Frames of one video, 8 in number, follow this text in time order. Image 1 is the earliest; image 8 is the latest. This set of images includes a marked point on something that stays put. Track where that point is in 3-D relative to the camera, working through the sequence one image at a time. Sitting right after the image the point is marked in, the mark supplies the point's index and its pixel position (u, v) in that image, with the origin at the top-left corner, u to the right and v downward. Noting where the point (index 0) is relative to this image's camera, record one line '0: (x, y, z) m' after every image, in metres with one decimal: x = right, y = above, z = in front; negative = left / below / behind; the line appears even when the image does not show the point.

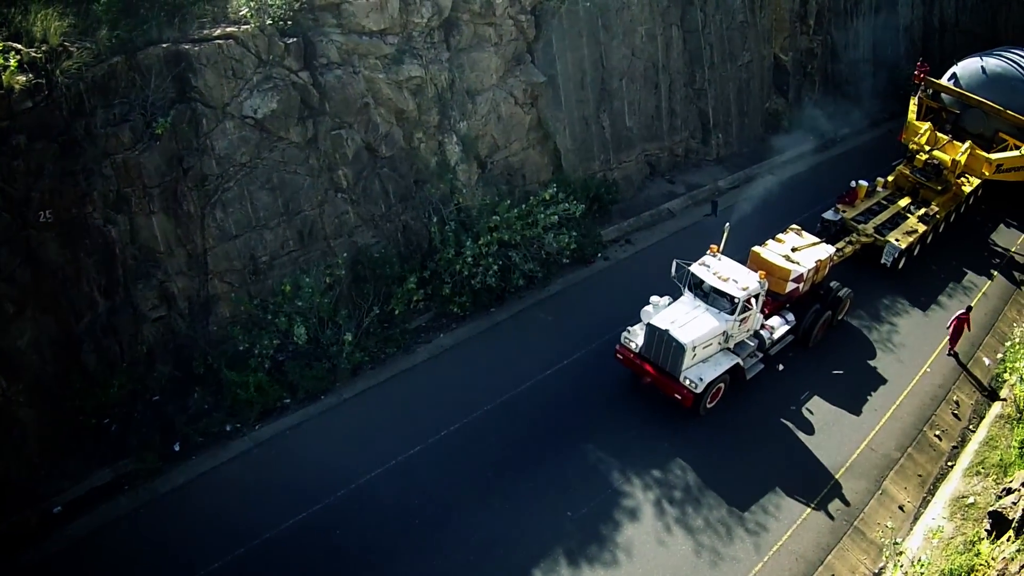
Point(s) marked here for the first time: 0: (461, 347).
0: (-1.0, -1.0, +12.8) m
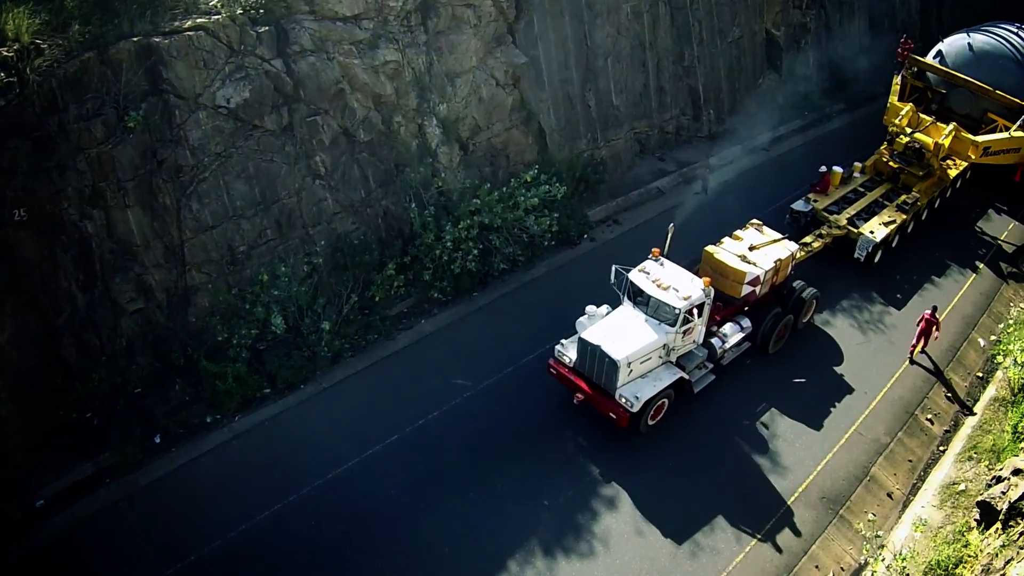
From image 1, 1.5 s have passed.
0: (-1.3, -0.8, +12.7) m
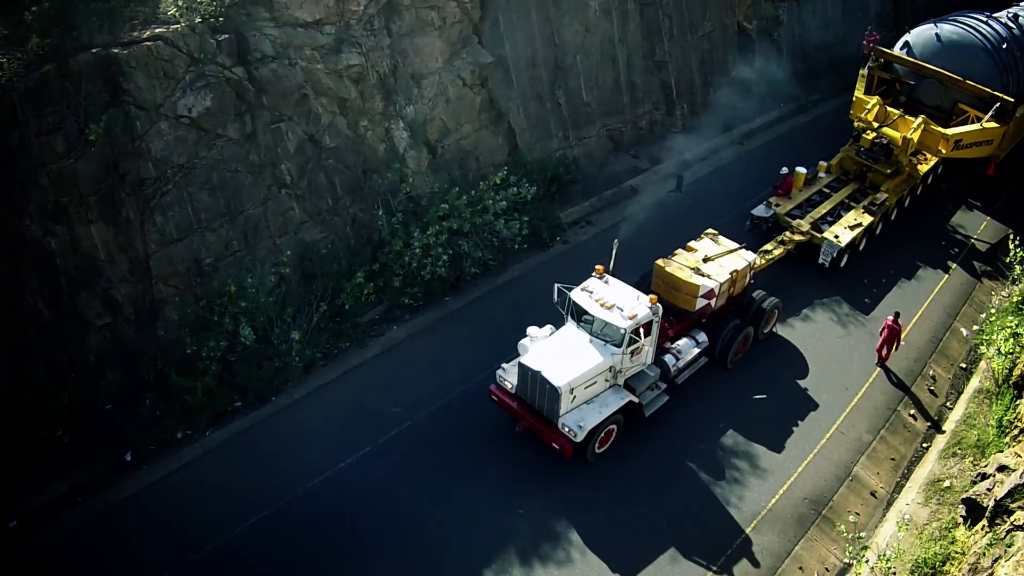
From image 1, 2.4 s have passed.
0: (-1.7, -0.9, +12.6) m
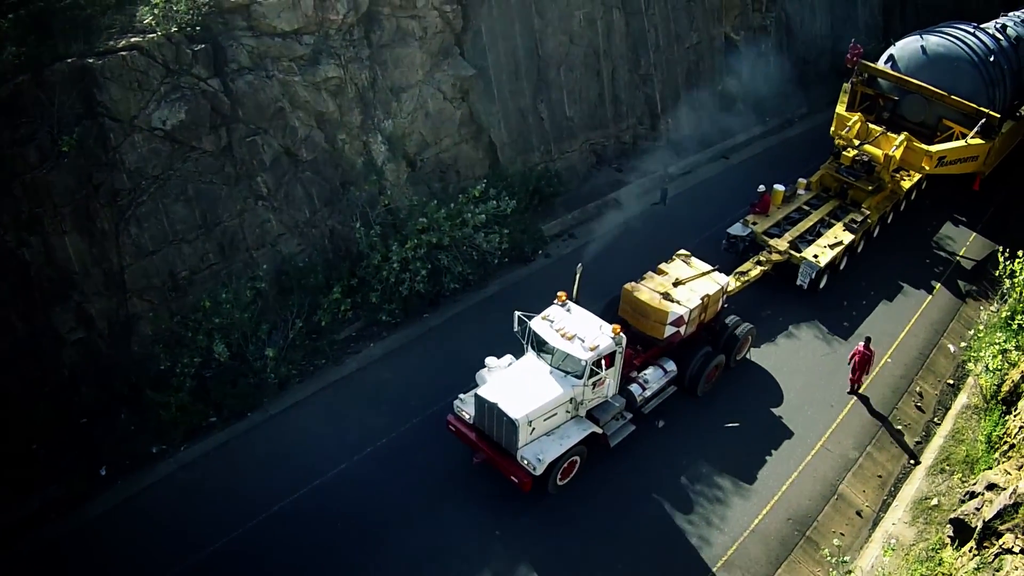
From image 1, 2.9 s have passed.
0: (-2.1, -1.1, +12.4) m
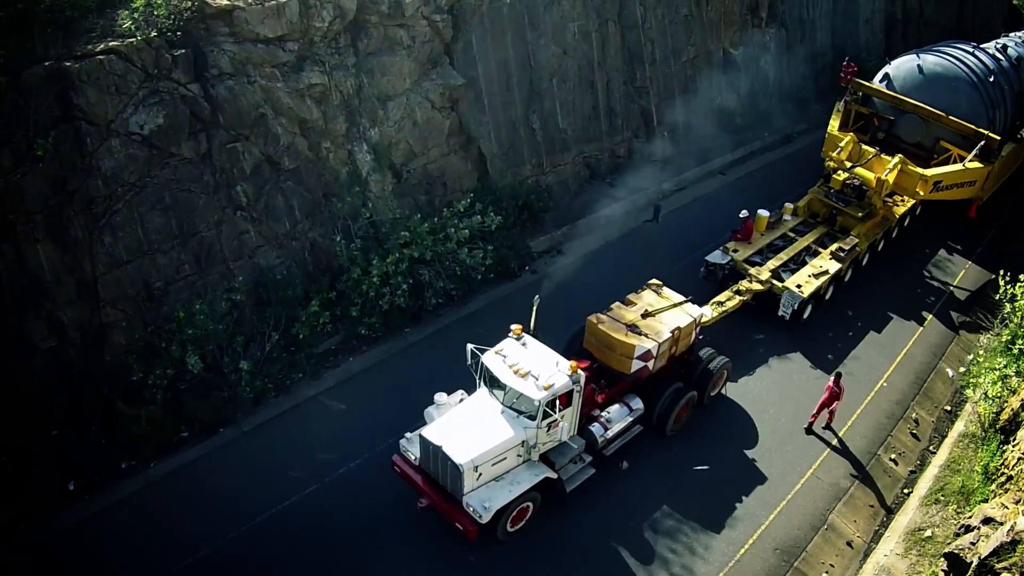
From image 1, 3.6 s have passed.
0: (-2.4, -1.4, +12.1) m
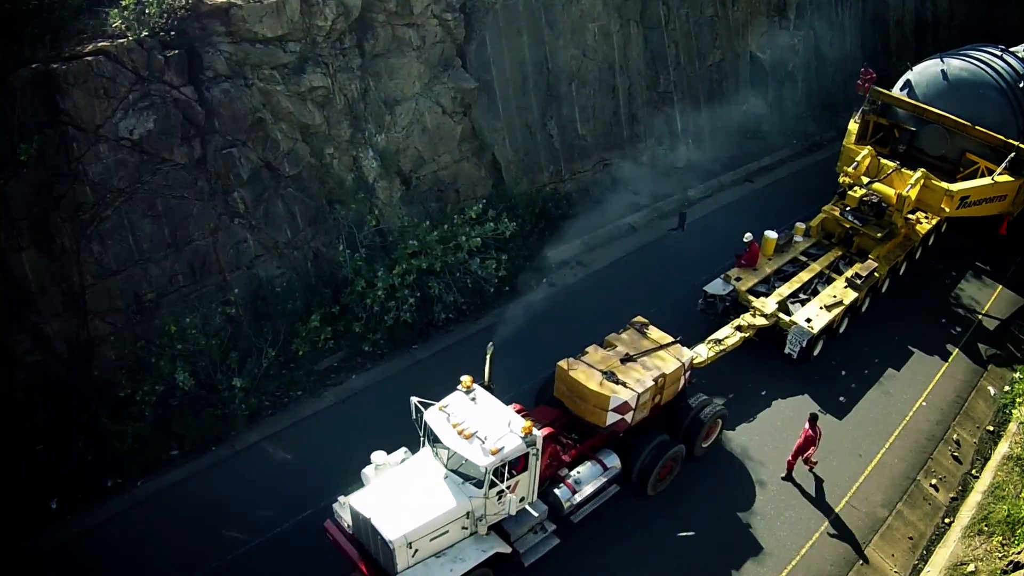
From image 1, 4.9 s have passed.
0: (-2.2, -1.6, +11.3) m
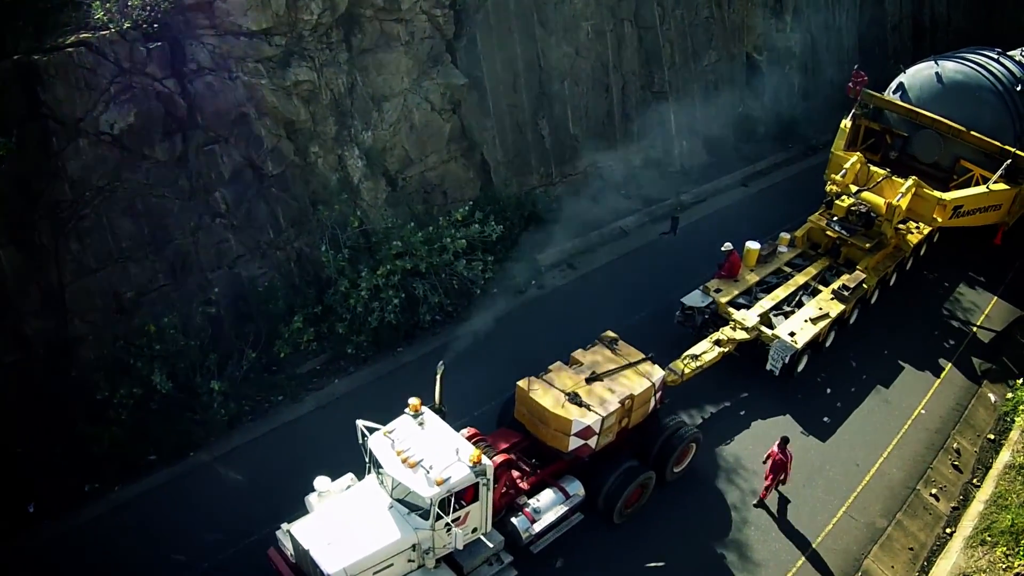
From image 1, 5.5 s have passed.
0: (-2.3, -1.6, +11.0) m
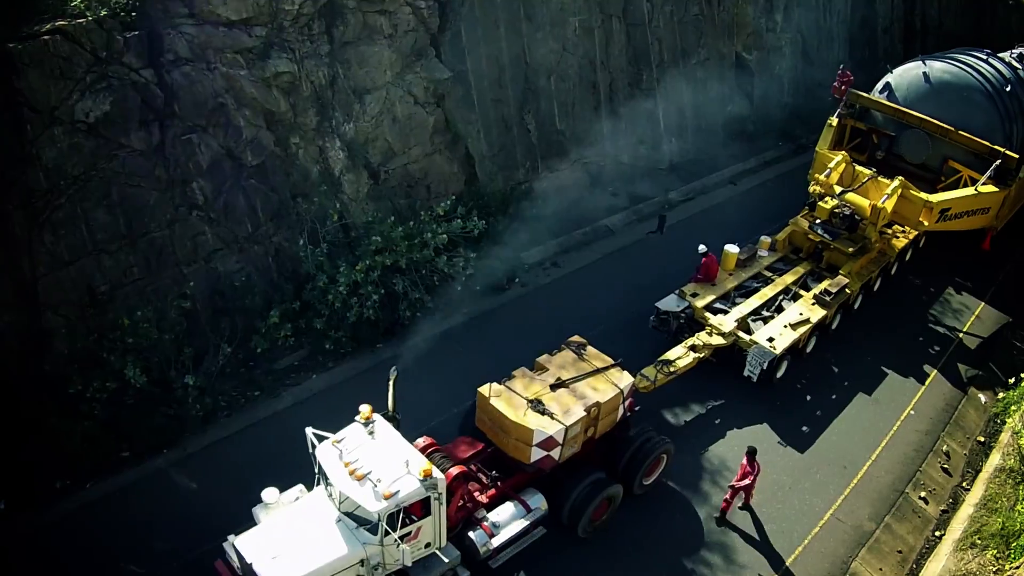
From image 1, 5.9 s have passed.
0: (-2.6, -1.5, +10.8) m
